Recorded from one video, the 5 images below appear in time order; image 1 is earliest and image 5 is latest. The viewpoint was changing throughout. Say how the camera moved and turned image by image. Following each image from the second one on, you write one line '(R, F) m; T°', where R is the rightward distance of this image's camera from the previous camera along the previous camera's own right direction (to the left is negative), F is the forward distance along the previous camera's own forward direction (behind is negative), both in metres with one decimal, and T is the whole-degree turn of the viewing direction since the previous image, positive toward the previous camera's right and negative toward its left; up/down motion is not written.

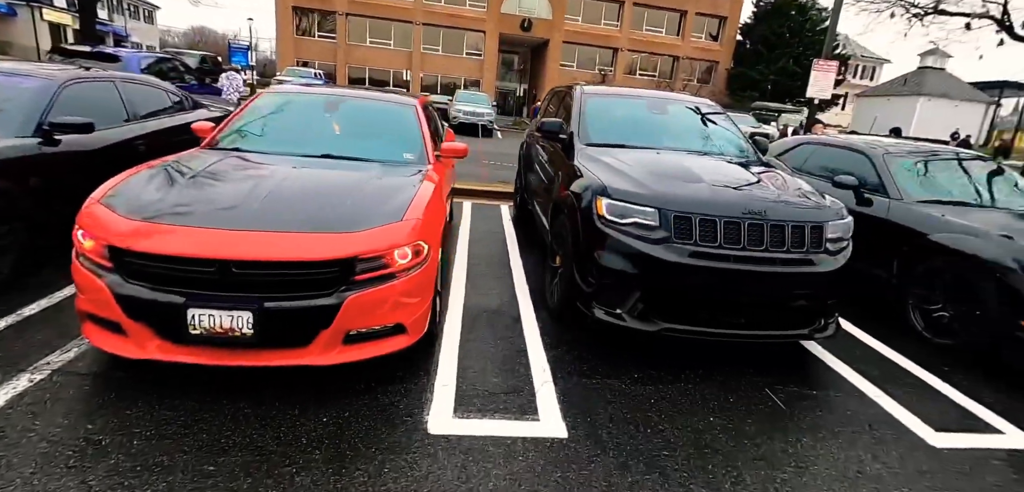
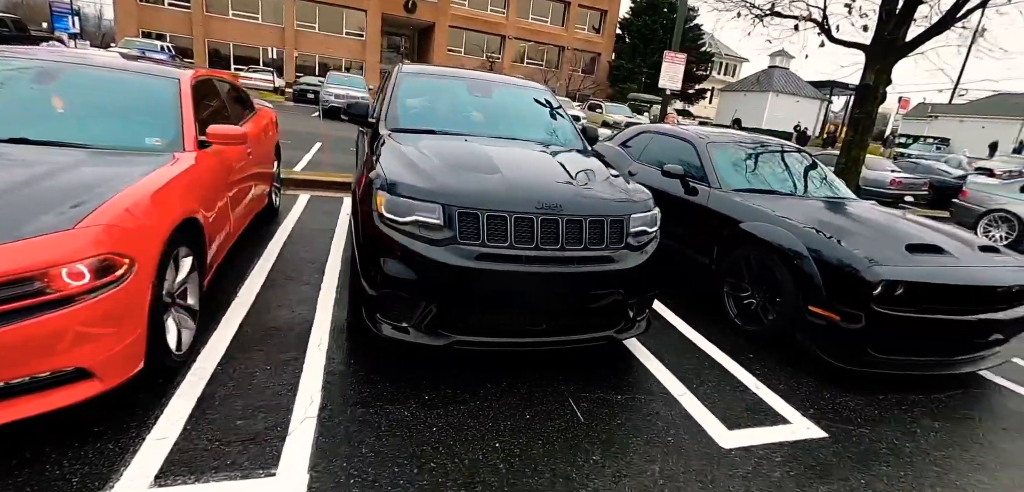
(+0.6, +0.4) m; +12°
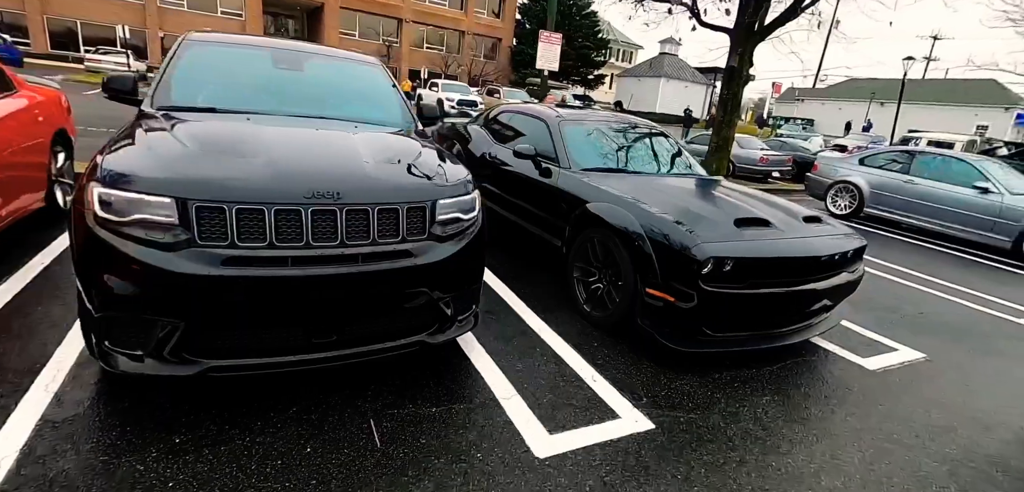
(+0.6, +0.3) m; +10°
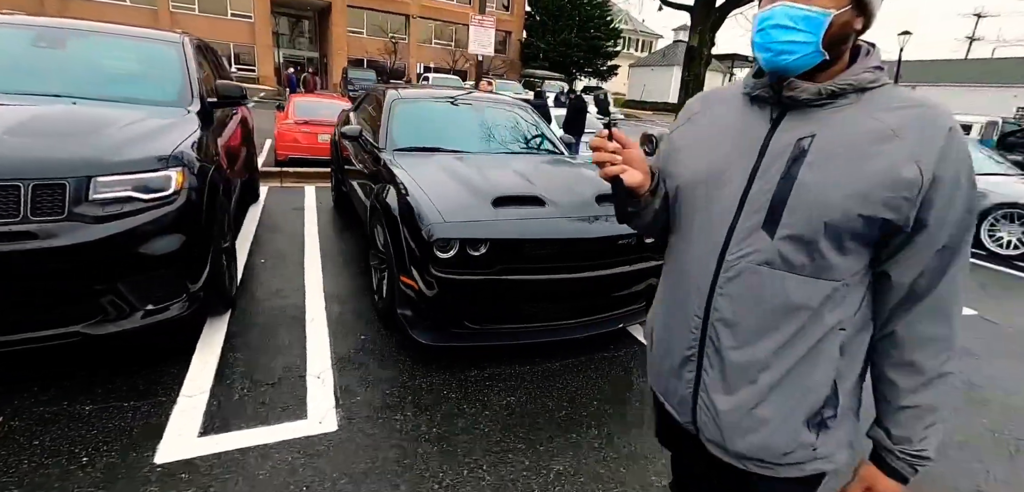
(+1.6, +0.3) m; -3°
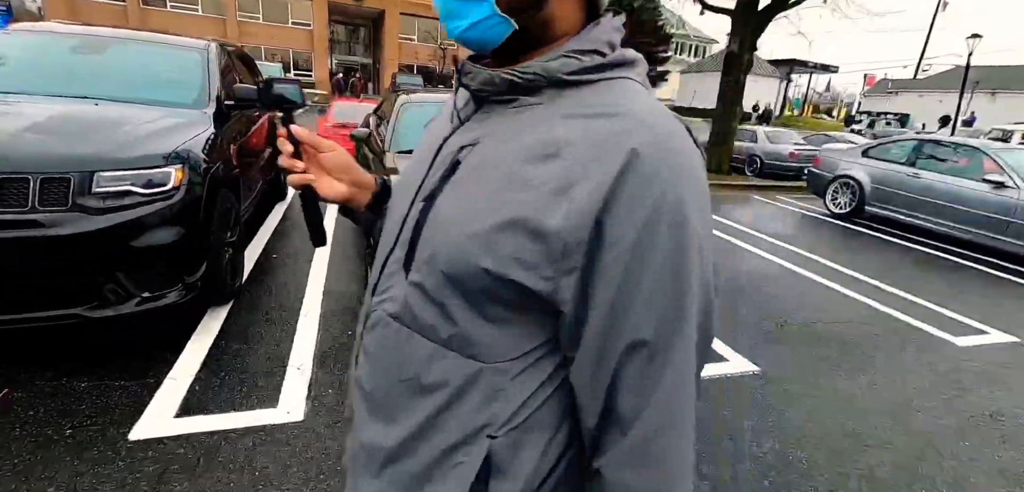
(+0.4, 0.0) m; -5°
